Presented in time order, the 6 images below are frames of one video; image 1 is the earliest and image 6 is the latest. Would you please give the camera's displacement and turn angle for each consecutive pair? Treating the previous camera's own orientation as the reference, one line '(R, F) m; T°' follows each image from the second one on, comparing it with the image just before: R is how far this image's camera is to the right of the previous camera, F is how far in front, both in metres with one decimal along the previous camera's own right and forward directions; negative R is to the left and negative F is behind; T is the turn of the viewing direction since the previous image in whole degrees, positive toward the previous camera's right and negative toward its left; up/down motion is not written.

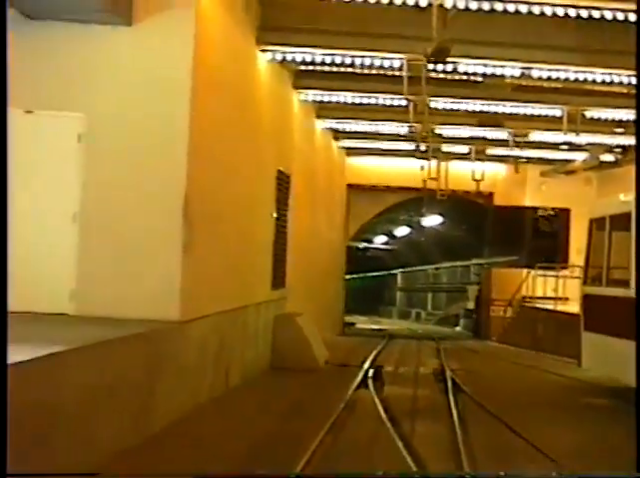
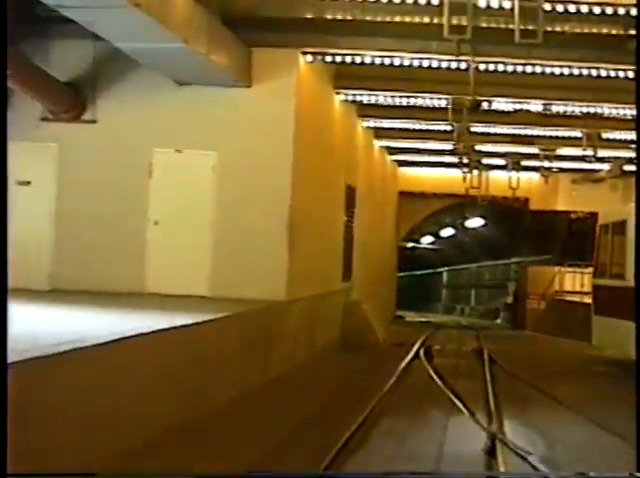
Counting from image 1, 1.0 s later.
(-0.2, -2.2) m; -3°
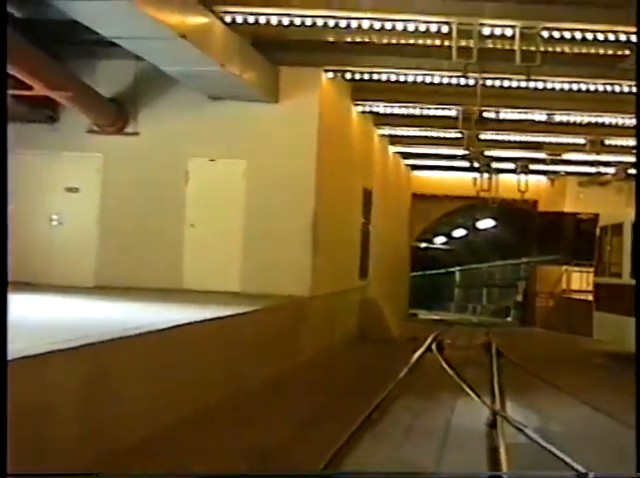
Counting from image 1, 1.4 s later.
(-0.1, -0.8) m; -1°
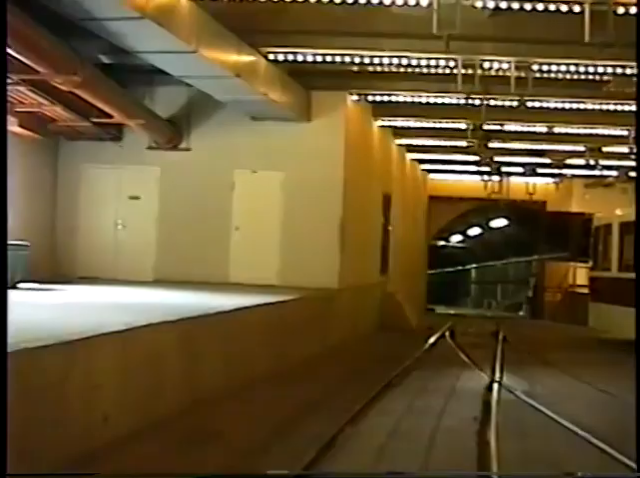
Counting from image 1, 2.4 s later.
(-0.1, -1.5) m; -1°
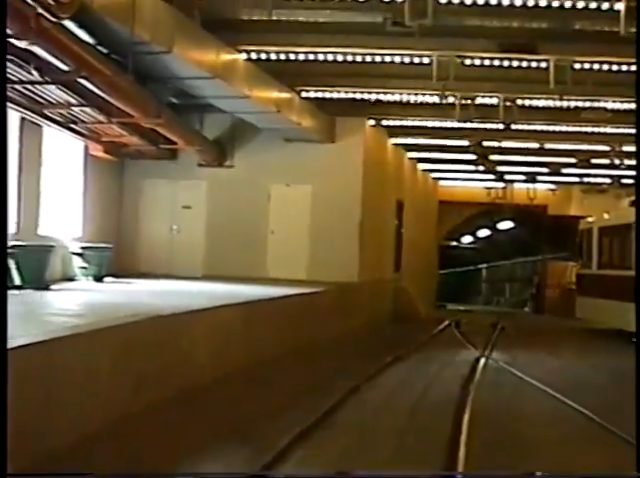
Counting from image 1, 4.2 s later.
(-0.1, -2.0) m; -1°
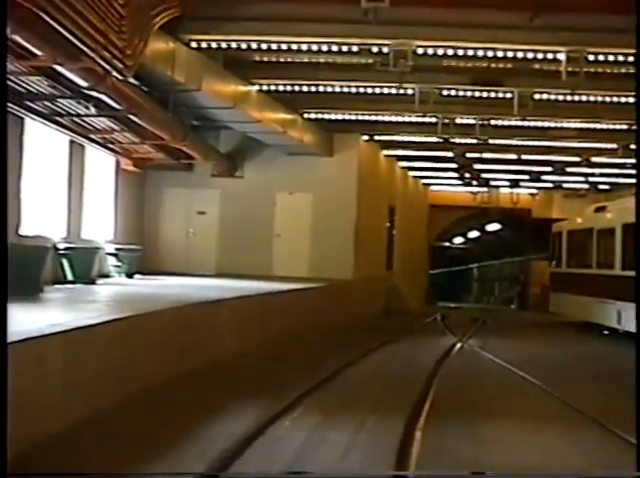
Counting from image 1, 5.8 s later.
(0.0, -1.6) m; 0°
